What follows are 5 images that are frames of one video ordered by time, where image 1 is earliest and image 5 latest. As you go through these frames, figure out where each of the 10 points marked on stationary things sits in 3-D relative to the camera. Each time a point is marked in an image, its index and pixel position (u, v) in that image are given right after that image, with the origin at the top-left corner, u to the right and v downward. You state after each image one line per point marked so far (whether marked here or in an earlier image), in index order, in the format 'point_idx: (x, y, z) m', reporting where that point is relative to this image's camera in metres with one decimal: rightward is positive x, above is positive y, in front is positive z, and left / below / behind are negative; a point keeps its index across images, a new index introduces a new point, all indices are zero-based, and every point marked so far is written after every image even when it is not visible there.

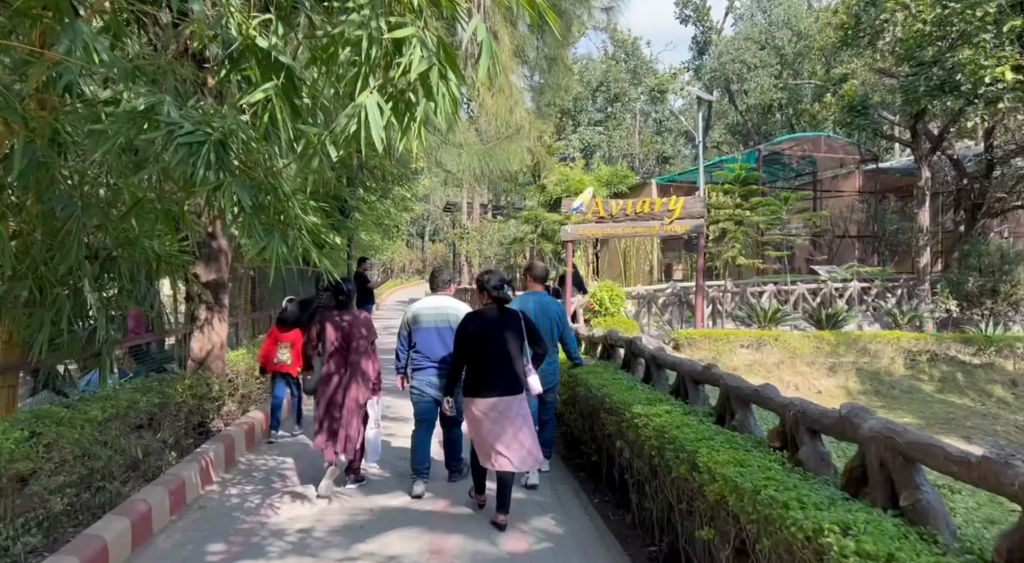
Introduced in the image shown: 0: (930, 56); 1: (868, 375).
0: (+6.9, +3.7, +14.0) m
1: (+4.9, -1.3, +11.8) m
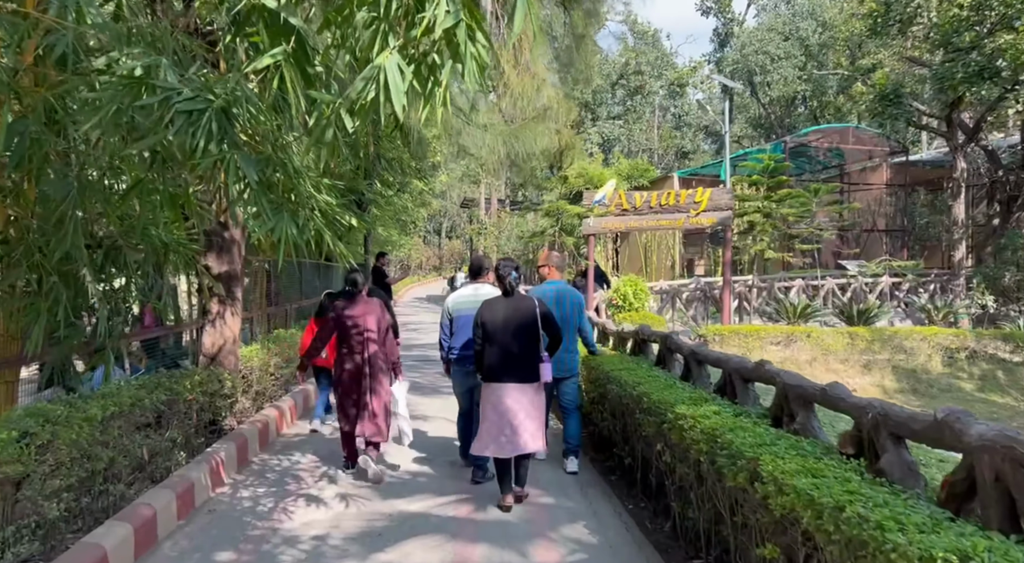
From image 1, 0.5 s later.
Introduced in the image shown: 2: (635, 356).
0: (+7.2, +3.8, +13.5) m
1: (+5.2, -1.2, +11.3) m
2: (+0.8, -0.5, +5.8) m
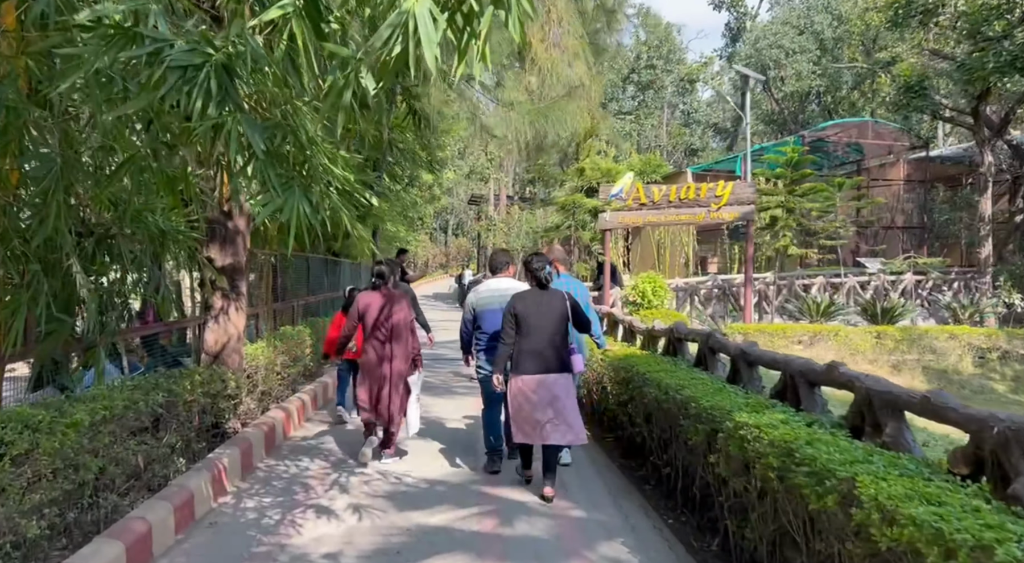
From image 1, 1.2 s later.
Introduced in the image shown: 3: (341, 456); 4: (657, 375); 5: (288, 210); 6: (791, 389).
0: (+7.5, +3.8, +13.0) m
1: (+5.4, -1.2, +10.9) m
2: (+1.0, -0.5, +5.4) m
3: (-1.2, -1.2, +5.8) m
4: (+0.8, -0.5, +4.7) m
5: (-0.7, +0.2, +2.5) m
6: (+1.1, -0.4, +3.5) m
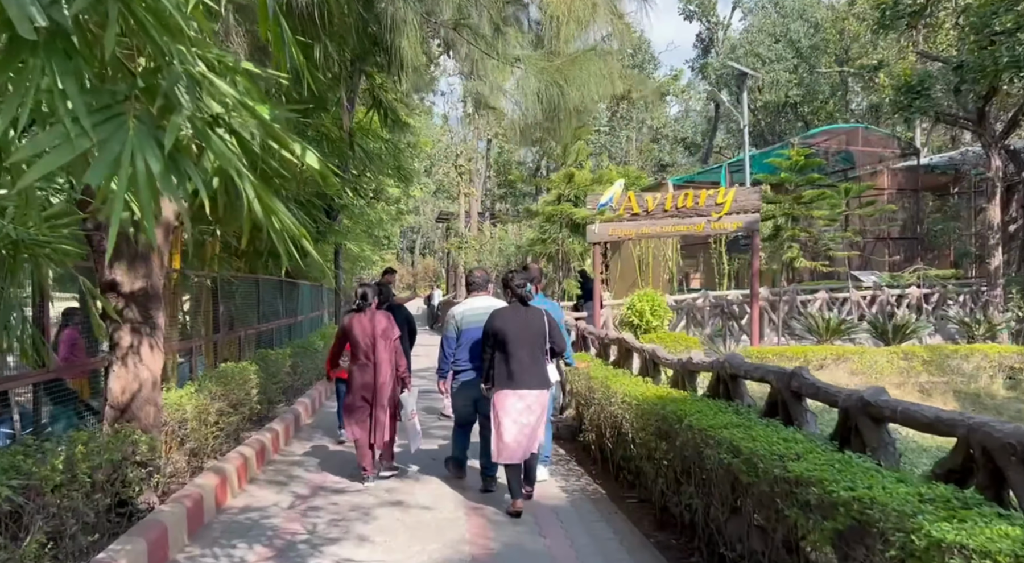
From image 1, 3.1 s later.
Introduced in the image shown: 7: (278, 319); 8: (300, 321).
0: (+7.1, +3.7, +12.1) m
1: (+5.2, -1.3, +9.8) m
2: (+1.0, -0.6, +4.1) m
3: (-1.2, -1.3, +4.4) m
4: (+0.8, -0.6, +3.4) m
5: (-0.5, +0.1, +1.2) m
6: (+1.2, -0.5, +2.2) m
7: (-3.0, -0.5, +10.9) m
8: (-3.2, -0.6, +12.7) m
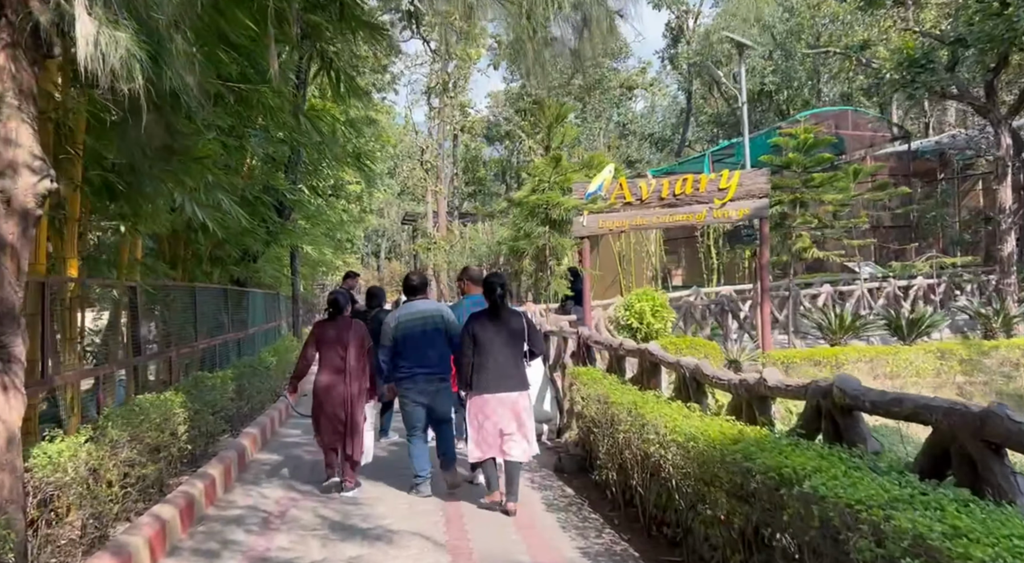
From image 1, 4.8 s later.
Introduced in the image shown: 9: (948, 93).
0: (+6.7, +3.9, +11.1) m
1: (+5.1, -1.2, +8.7) m
2: (+1.1, -0.5, +2.8) m
3: (-1.1, -1.4, +3.1) m
4: (+0.9, -0.6, +2.2) m
5: (-0.4, +0.1, -0.2) m
6: (+1.3, -0.4, +1.0) m
7: (-3.2, -0.6, +9.4) m
8: (-3.4, -0.7, +11.2) m
9: (+6.9, +3.0, +13.5) m
